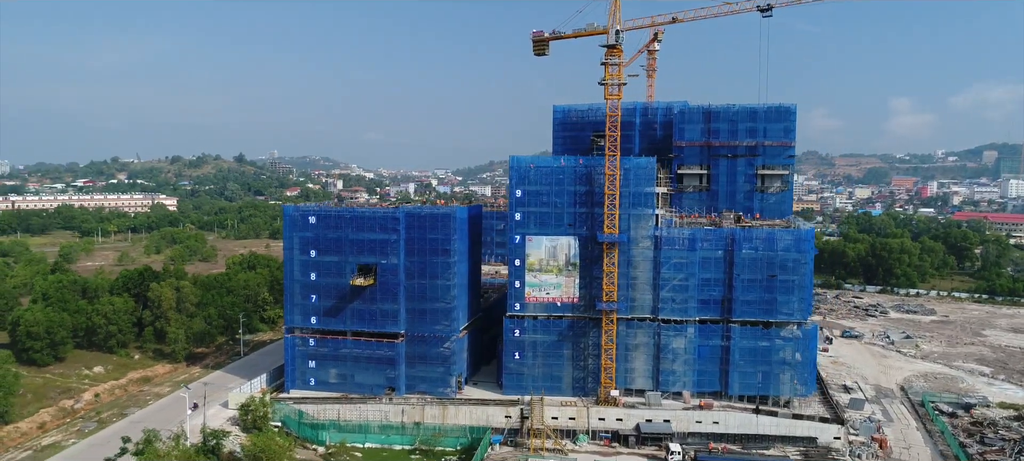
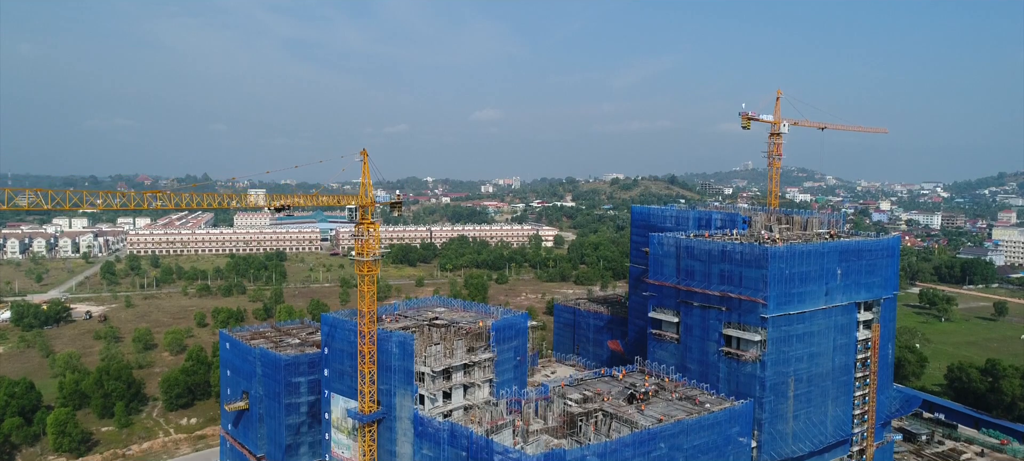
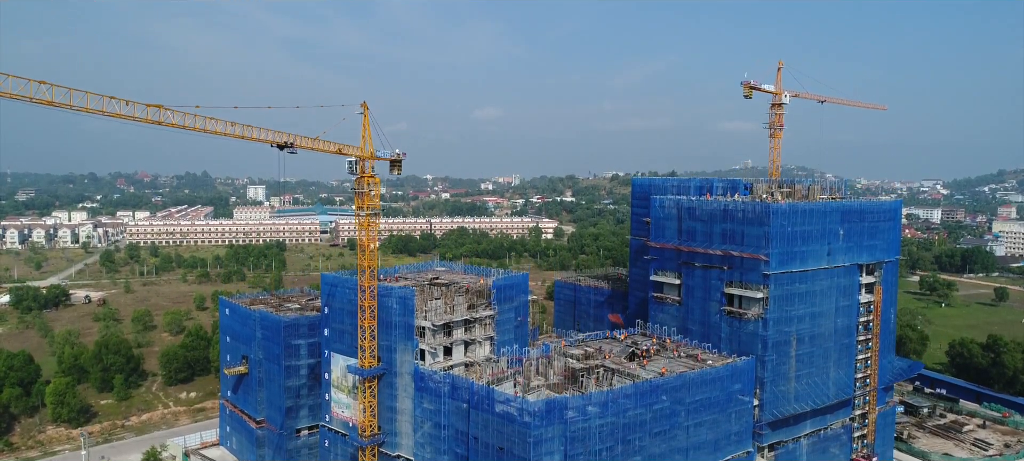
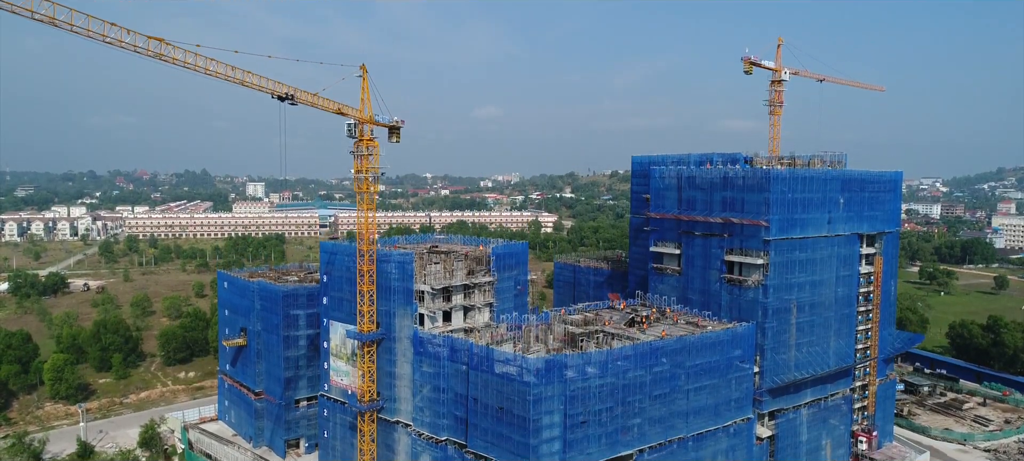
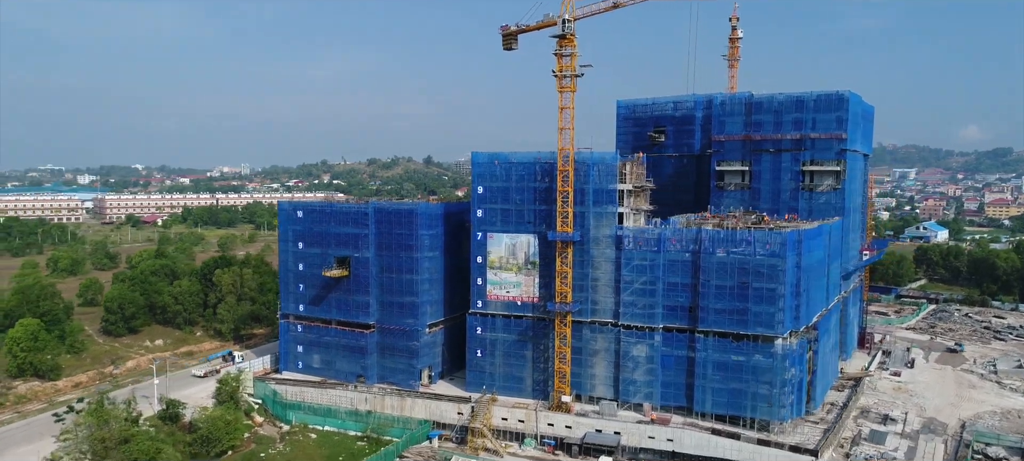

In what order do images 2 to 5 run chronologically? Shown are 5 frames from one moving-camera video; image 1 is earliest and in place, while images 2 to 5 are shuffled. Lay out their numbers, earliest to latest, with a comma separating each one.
5, 4, 3, 2
